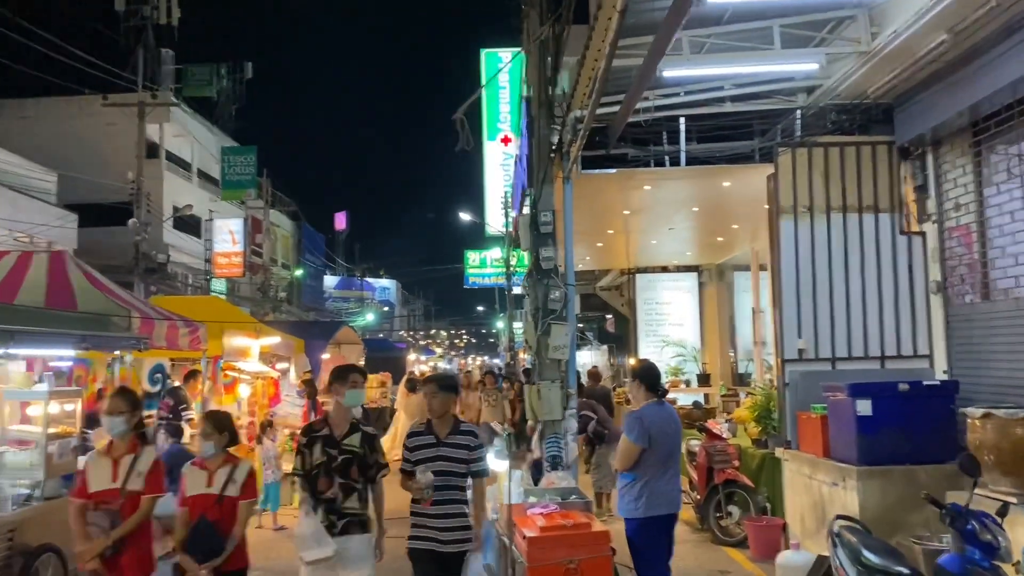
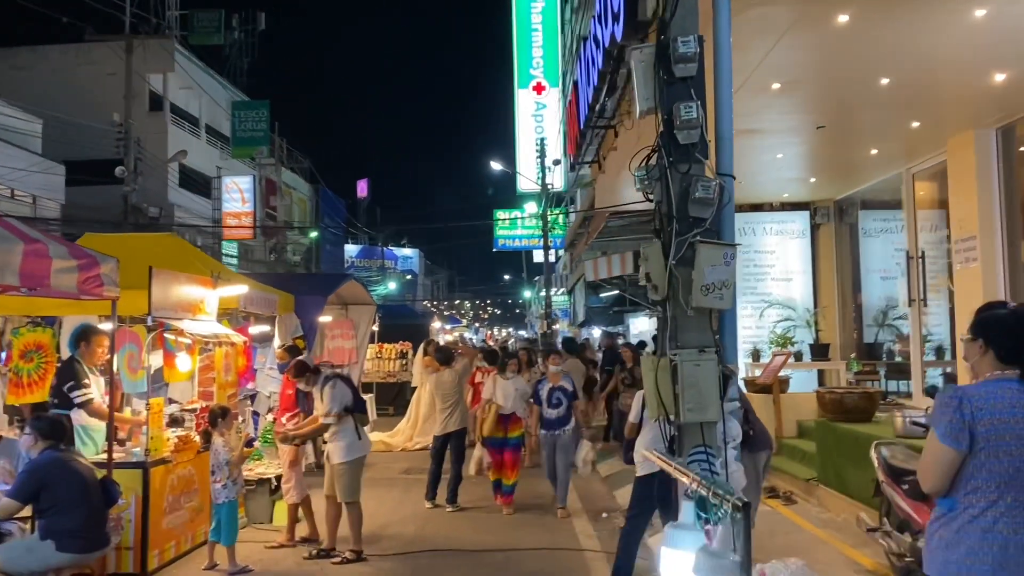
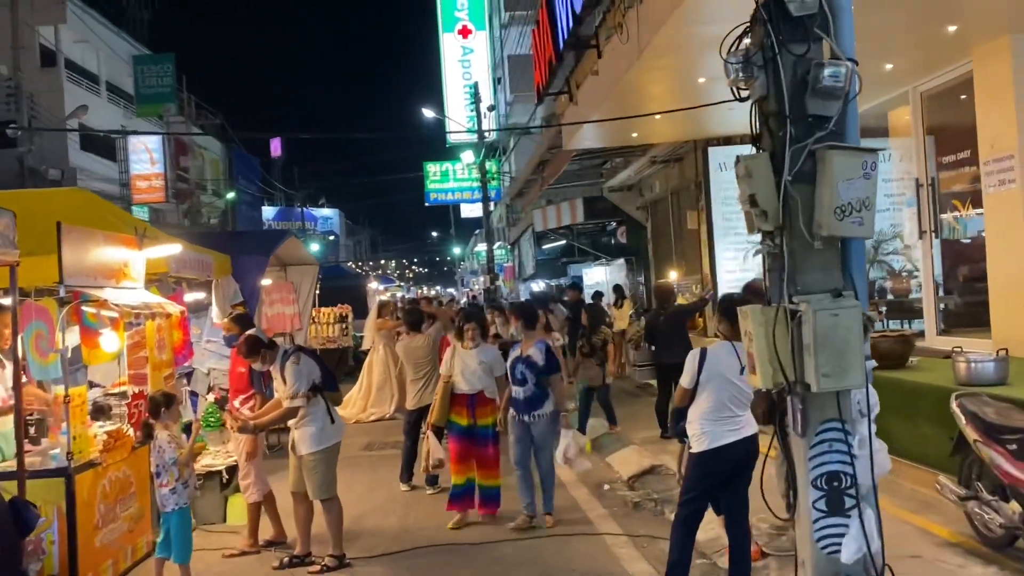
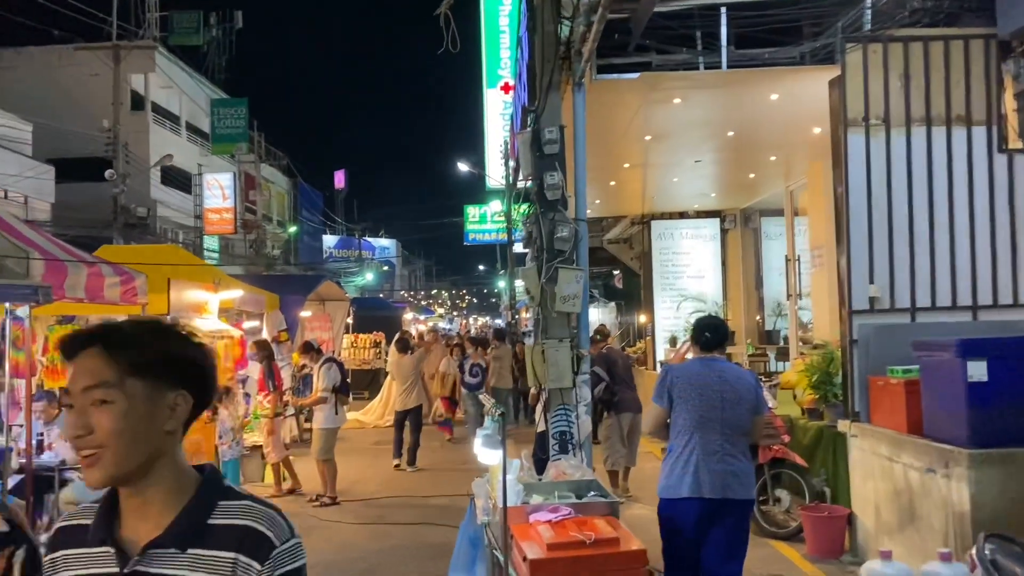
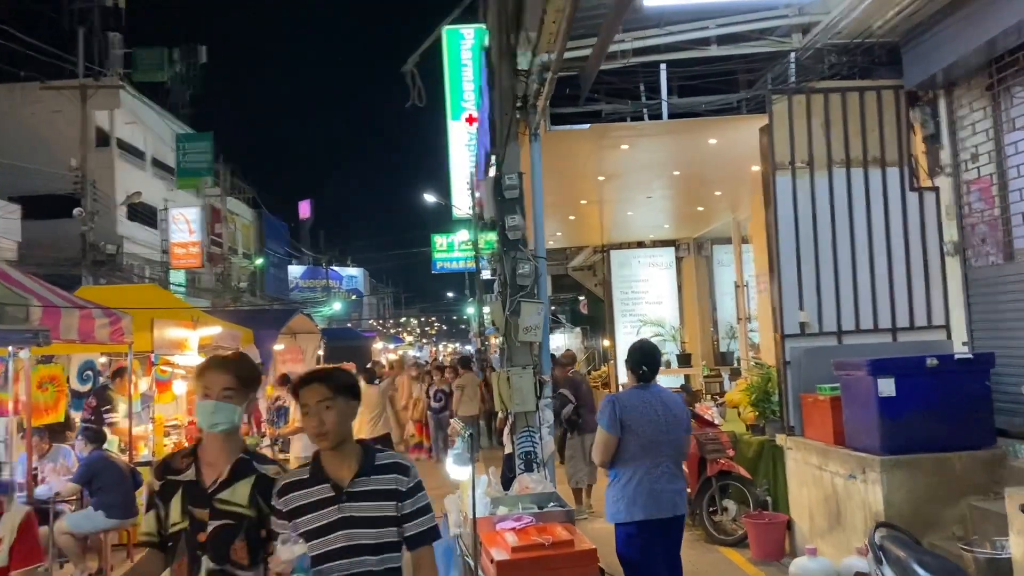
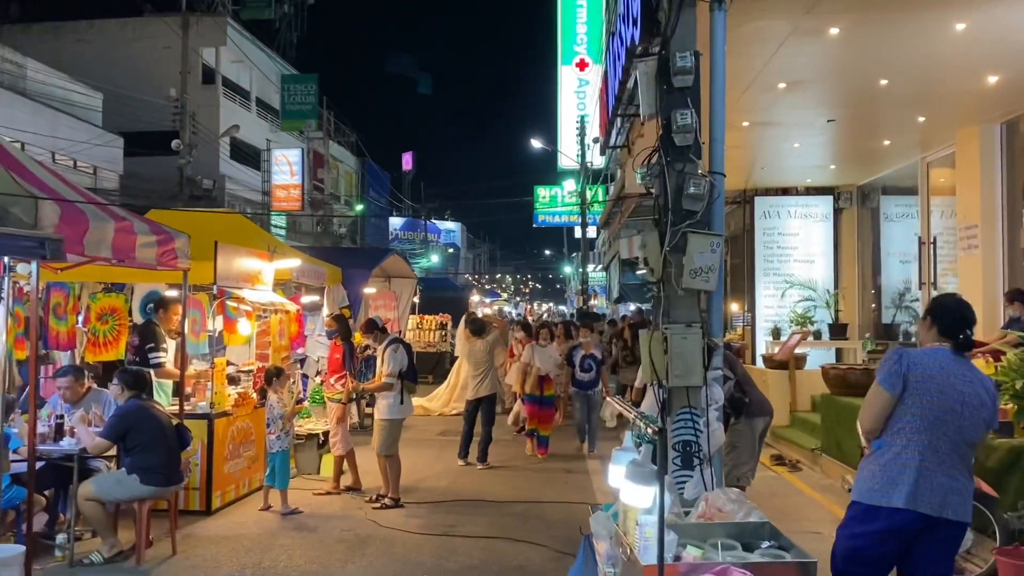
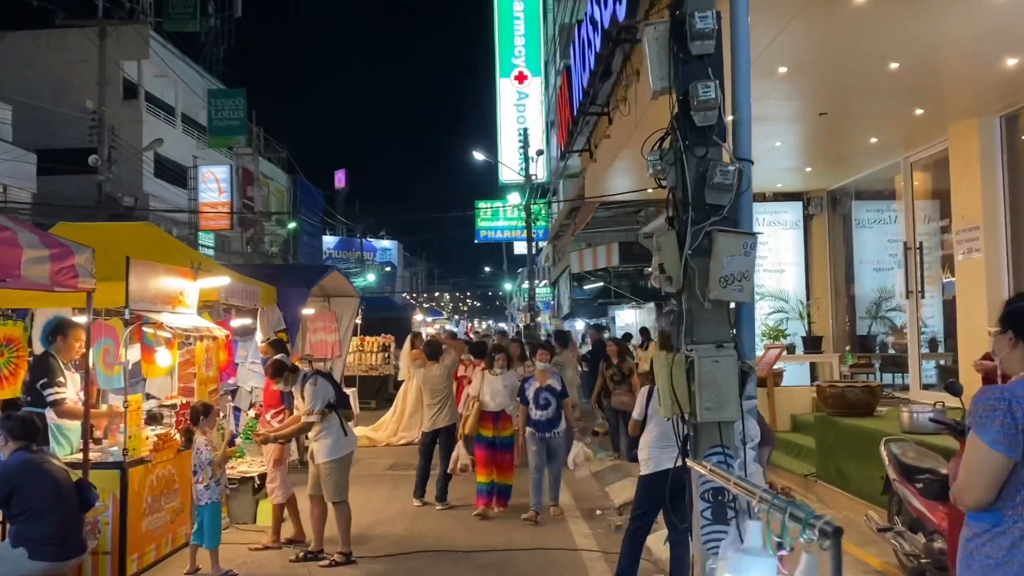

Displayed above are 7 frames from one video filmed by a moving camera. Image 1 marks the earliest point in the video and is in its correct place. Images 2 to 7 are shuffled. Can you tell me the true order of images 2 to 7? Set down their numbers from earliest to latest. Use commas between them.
5, 4, 6, 2, 7, 3
